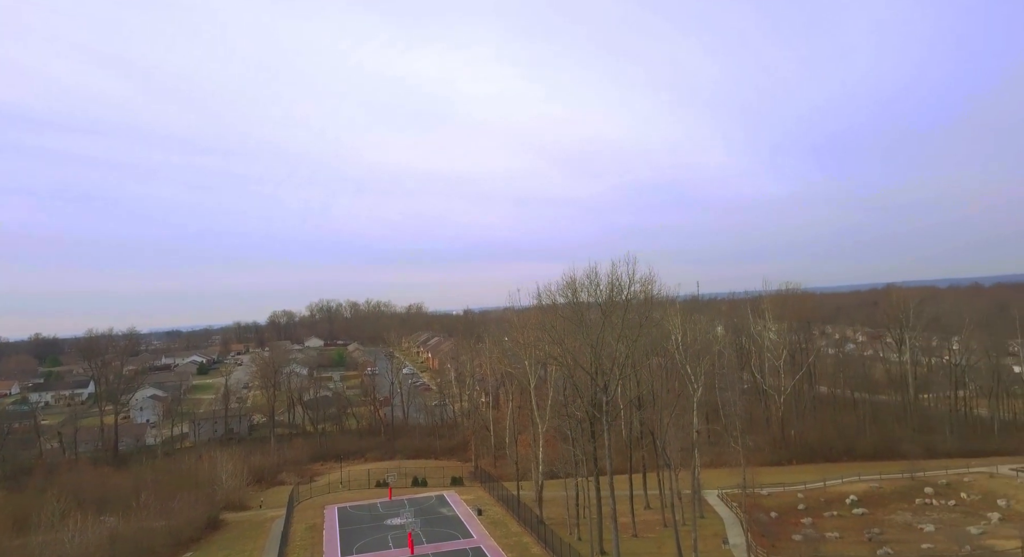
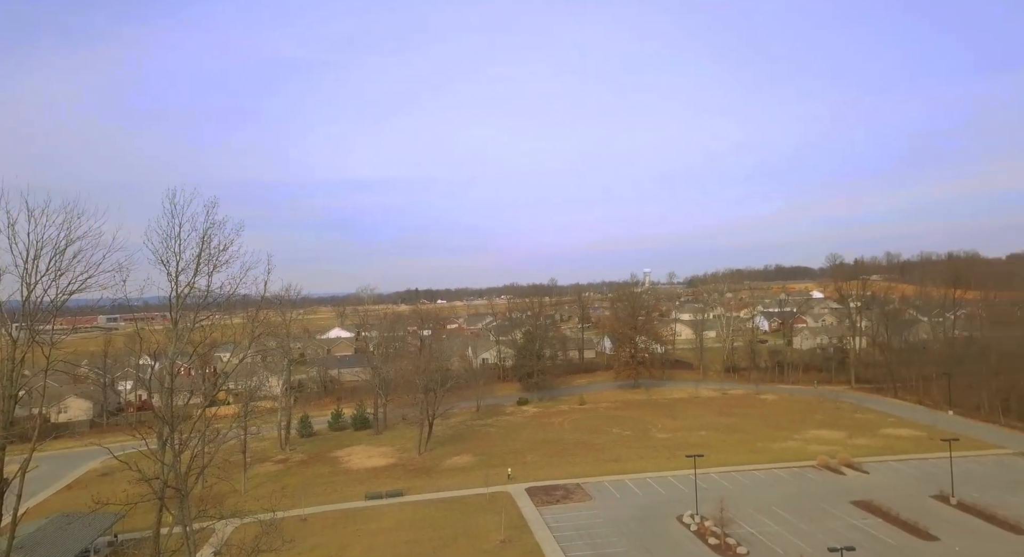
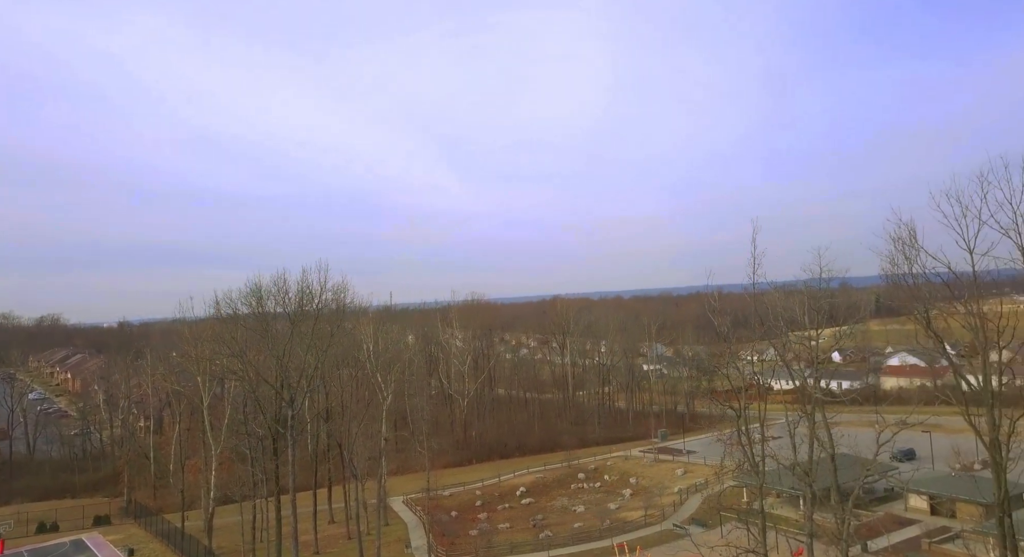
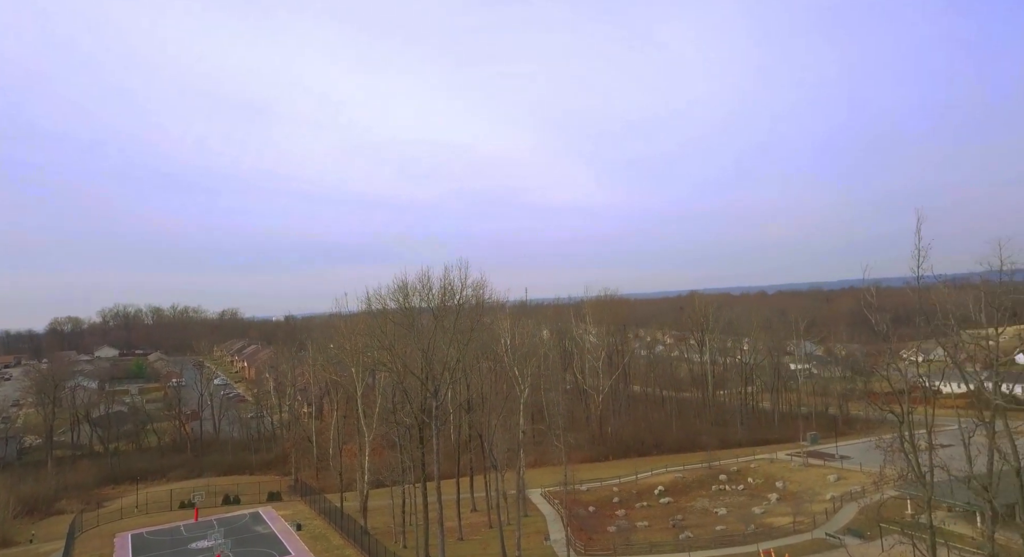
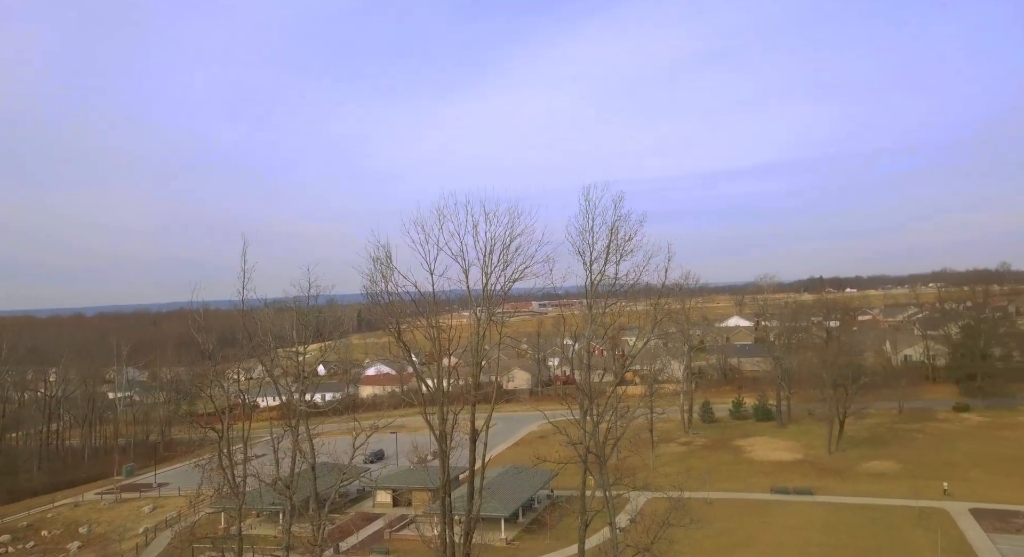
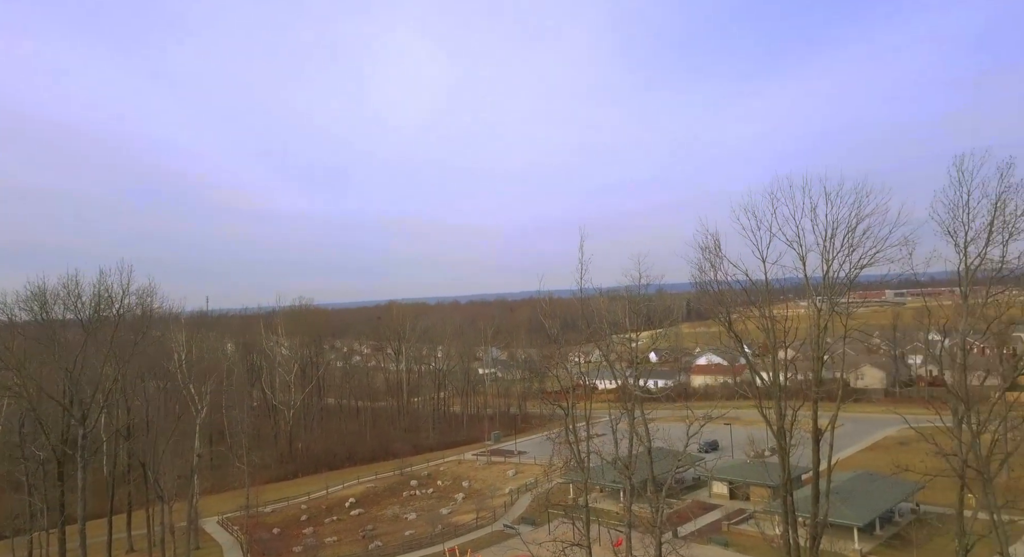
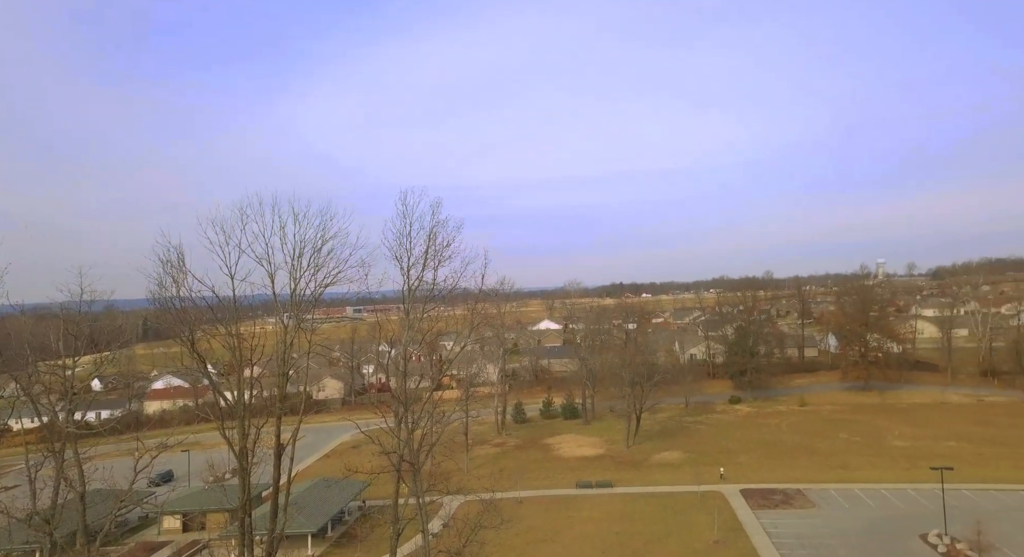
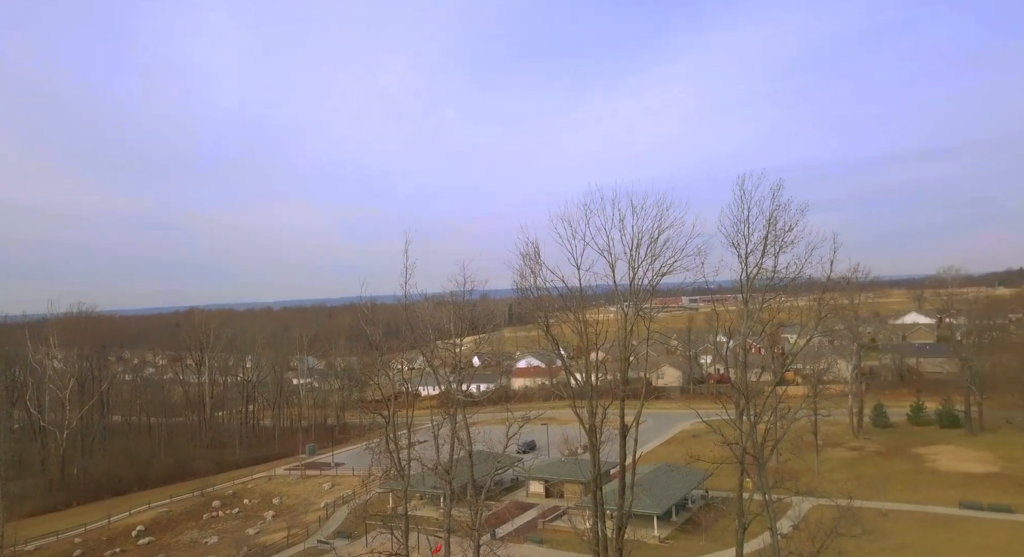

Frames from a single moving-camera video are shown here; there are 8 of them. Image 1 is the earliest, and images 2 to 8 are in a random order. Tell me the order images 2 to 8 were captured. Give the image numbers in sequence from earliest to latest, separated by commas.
4, 3, 6, 8, 5, 7, 2
